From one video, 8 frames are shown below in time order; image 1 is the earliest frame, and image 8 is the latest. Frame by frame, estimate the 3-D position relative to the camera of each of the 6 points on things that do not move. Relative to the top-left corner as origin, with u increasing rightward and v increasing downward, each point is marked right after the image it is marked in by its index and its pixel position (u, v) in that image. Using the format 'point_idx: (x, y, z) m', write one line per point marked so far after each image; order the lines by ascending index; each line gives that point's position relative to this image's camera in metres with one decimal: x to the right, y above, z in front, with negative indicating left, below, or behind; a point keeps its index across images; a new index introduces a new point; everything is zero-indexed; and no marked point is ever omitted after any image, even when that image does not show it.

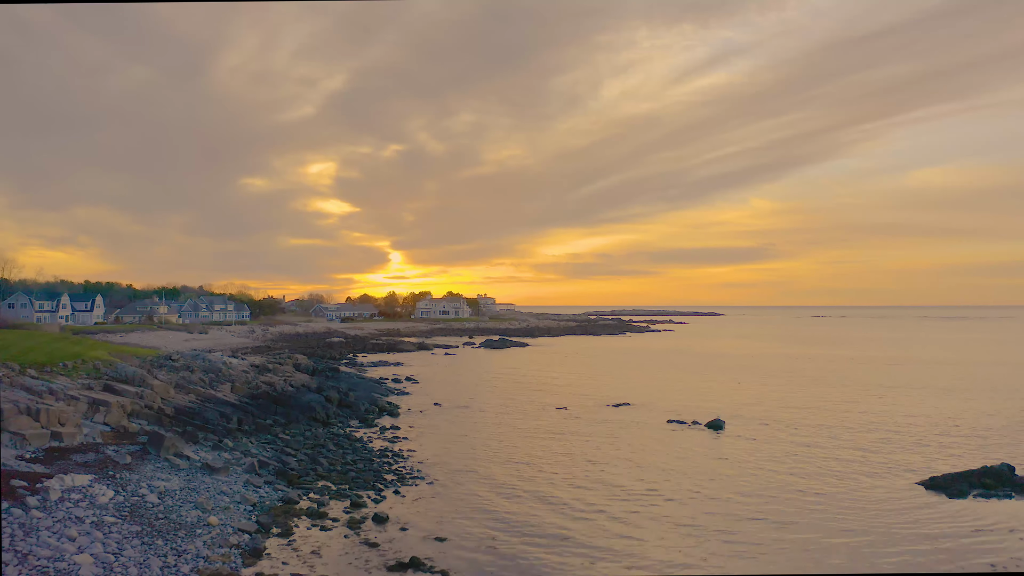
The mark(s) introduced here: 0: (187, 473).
0: (-10.3, -5.9, +19.0) m
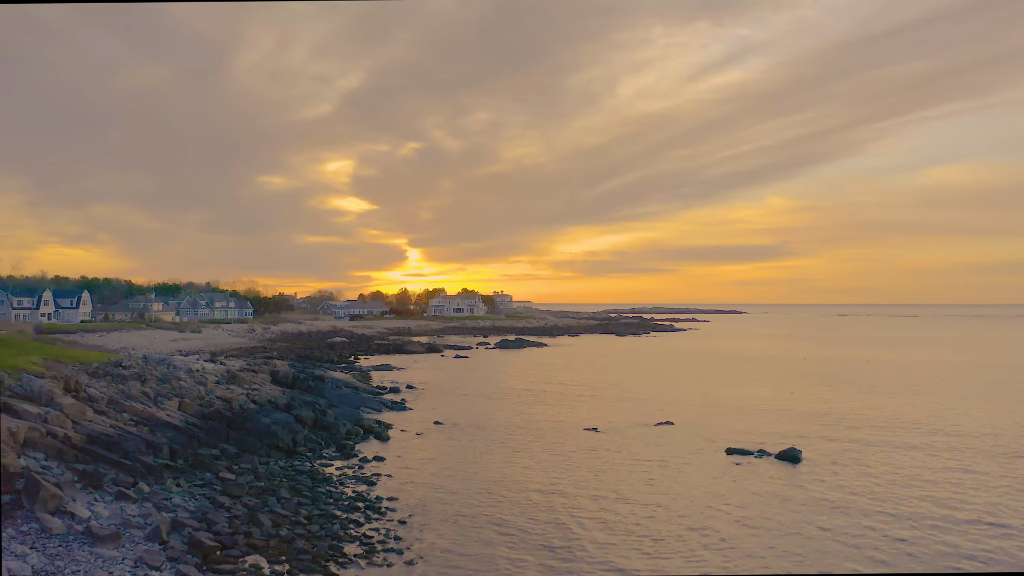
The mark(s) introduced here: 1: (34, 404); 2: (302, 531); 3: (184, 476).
0: (-9.9, -5.6, +13.0) m
1: (-15.8, -3.8, +19.7) m
2: (-5.1, -5.9, +14.6) m
3: (-9.8, -5.6, +17.9) m
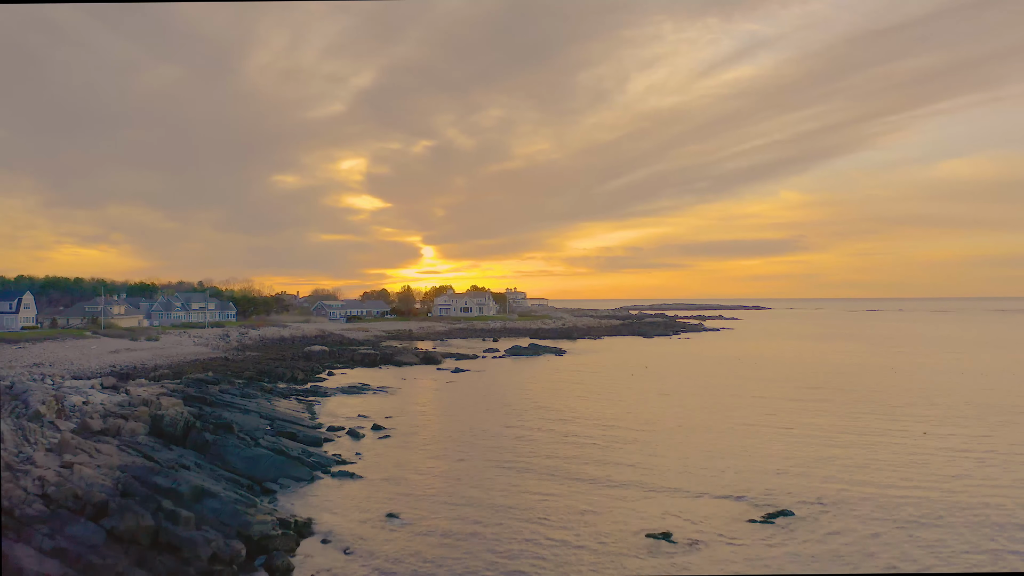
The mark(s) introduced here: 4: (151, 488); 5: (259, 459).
0: (-10.0, -5.7, +2.4) m
1: (-15.7, -3.9, +9.2) m
2: (-5.2, -6.0, +3.8) m
3: (-9.8, -5.7, +7.2) m
4: (-8.5, -4.8, +14.1) m
5: (-7.8, -5.2, +18.4) m
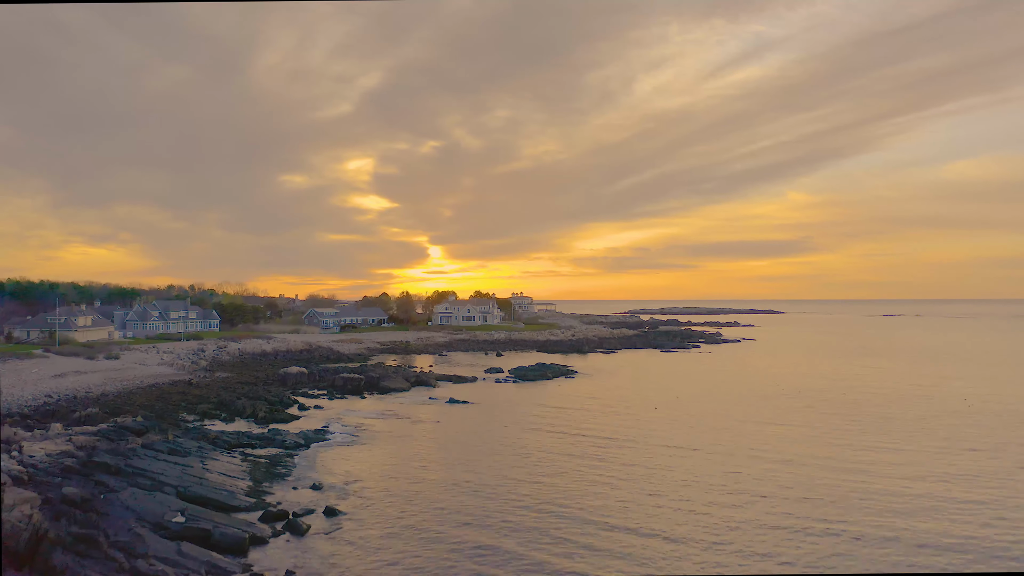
0: (-10.2, -6.7, -4.1) m
1: (-15.8, -4.9, +2.8) m
2: (-5.3, -7.0, -2.7) m
3: (-9.9, -6.7, +0.7) m
4: (-8.5, -5.8, +7.6) m
5: (-7.8, -6.3, +11.9) m
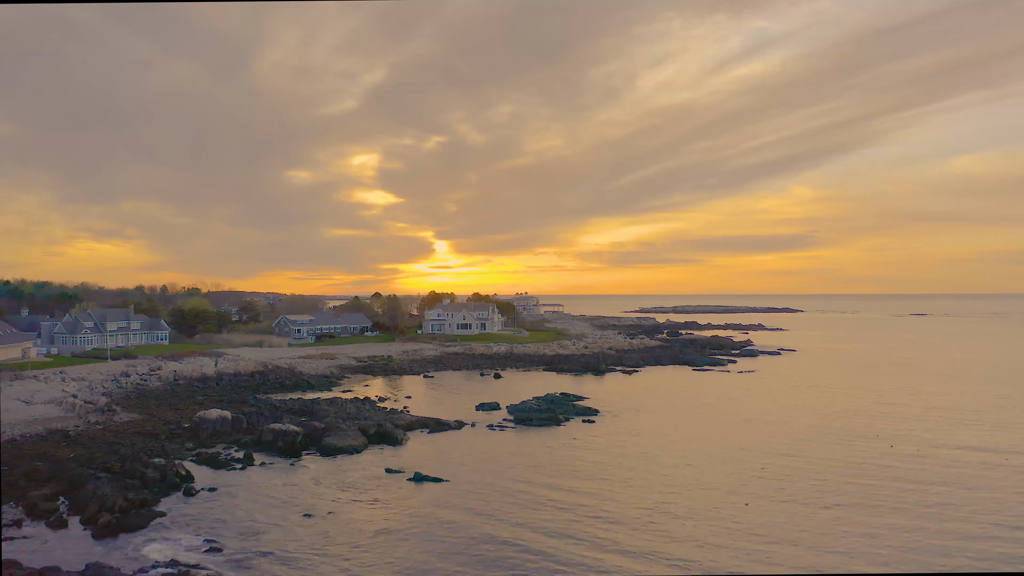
0: (-10.7, -8.0, -16.2) m
1: (-16.2, -6.1, -9.3) m
2: (-5.8, -8.3, -14.8) m
3: (-10.4, -7.9, -11.4) m
4: (-8.9, -7.0, -4.5) m
5: (-8.1, -7.4, -0.2) m
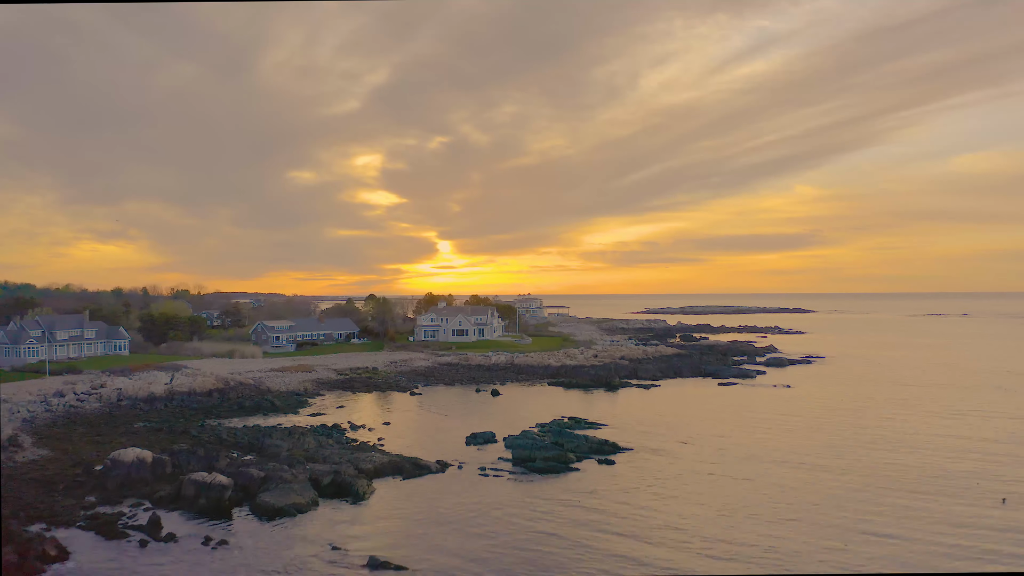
0: (-11.1, -8.3, -23.4) m
1: (-16.6, -6.5, -16.5) m
2: (-6.2, -8.5, -22.1) m
3: (-10.7, -8.2, -18.6) m
4: (-9.3, -7.3, -11.7) m
5: (-8.5, -7.7, -7.4) m
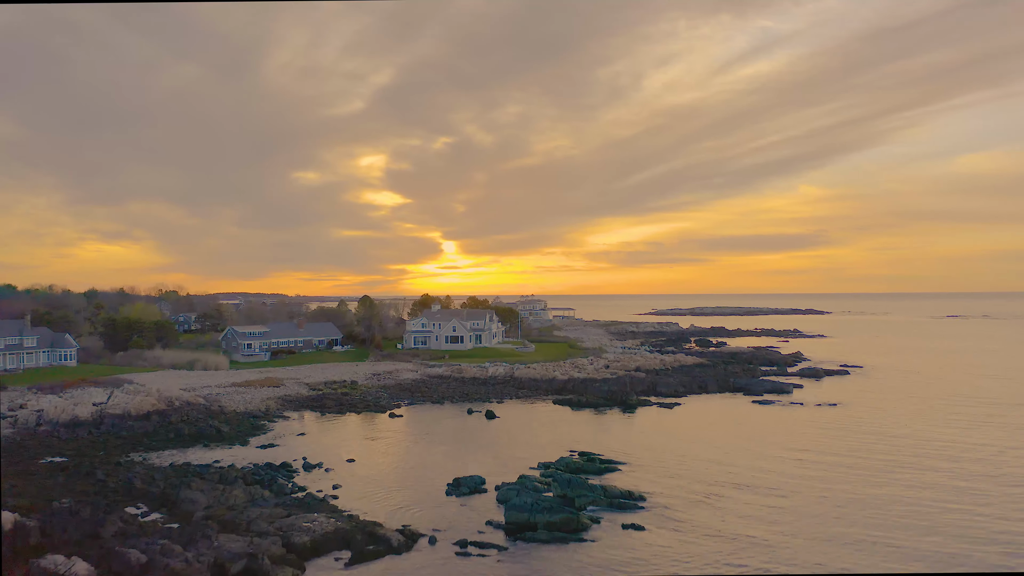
0: (-11.7, -8.4, -30.8) m
1: (-17.2, -6.6, -23.8) m
2: (-6.8, -8.6, -29.5) m
3: (-11.3, -8.3, -25.9) m
4: (-9.8, -7.4, -19.1) m
5: (-9.0, -7.8, -14.8) m
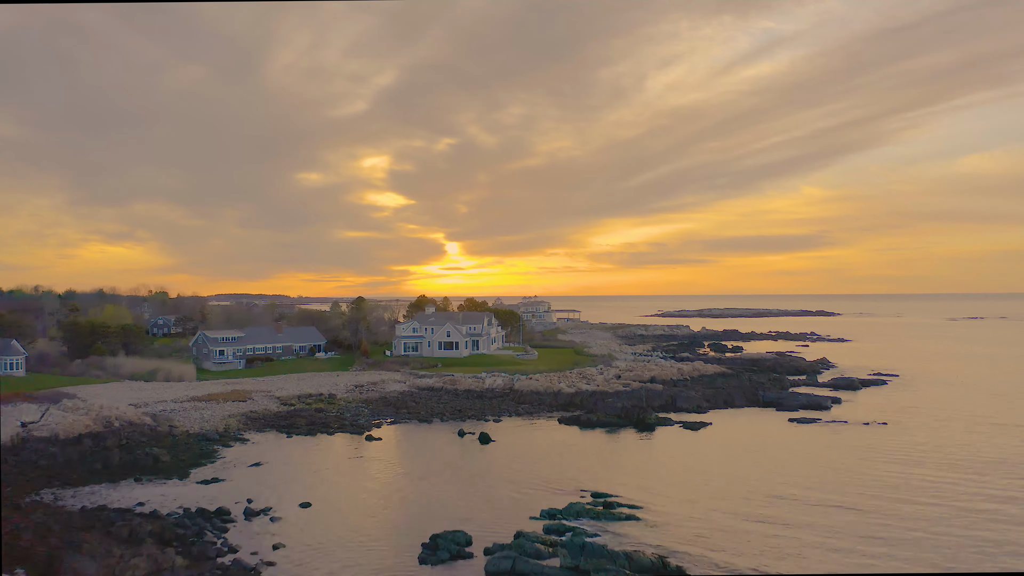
0: (-12.2, -8.3, -36.5) m
1: (-17.6, -6.5, -29.5) m
2: (-7.3, -8.6, -35.3) m
3: (-11.8, -8.2, -31.7) m
4: (-10.2, -7.3, -24.9) m
5: (-9.3, -7.8, -20.6) m
